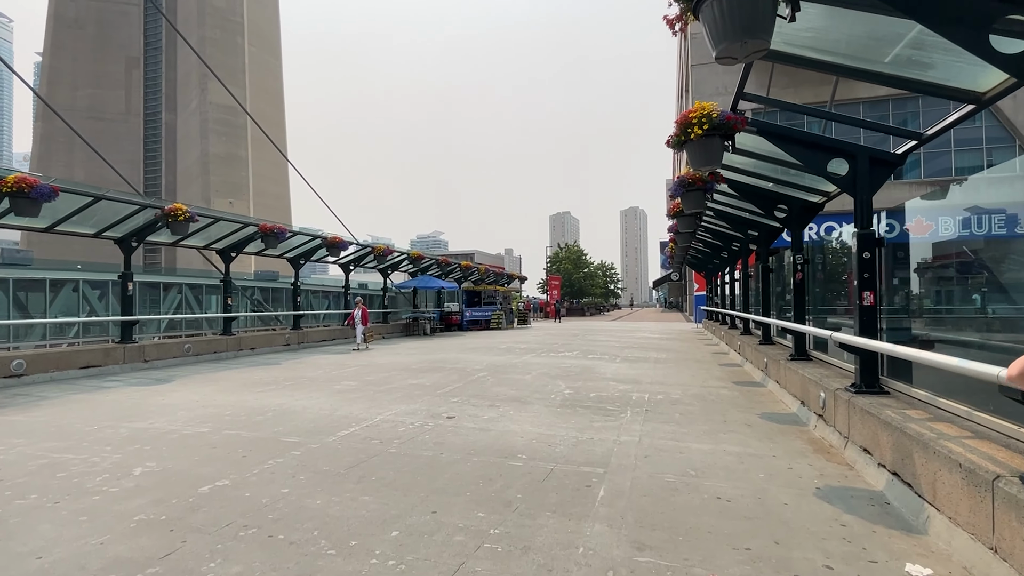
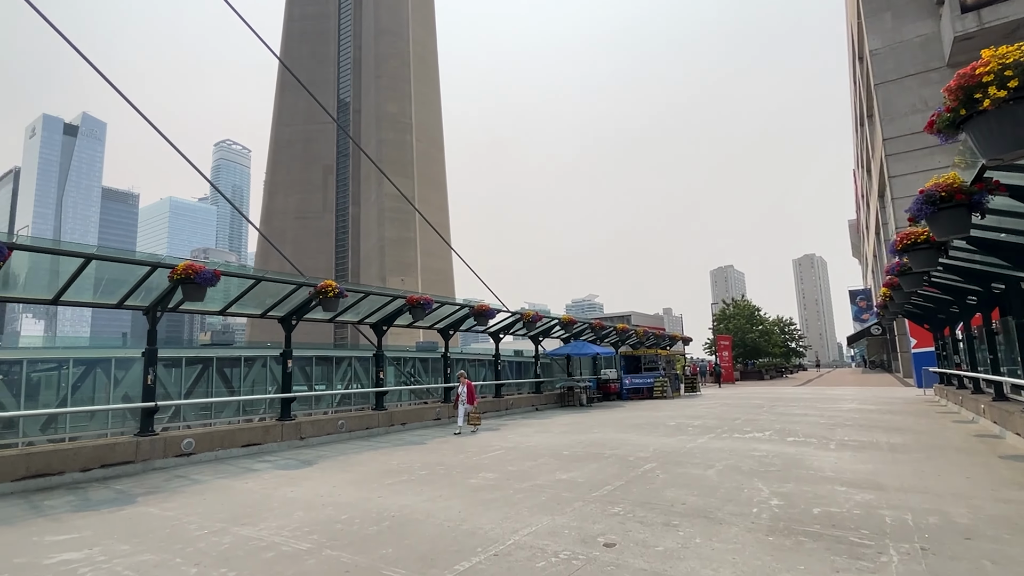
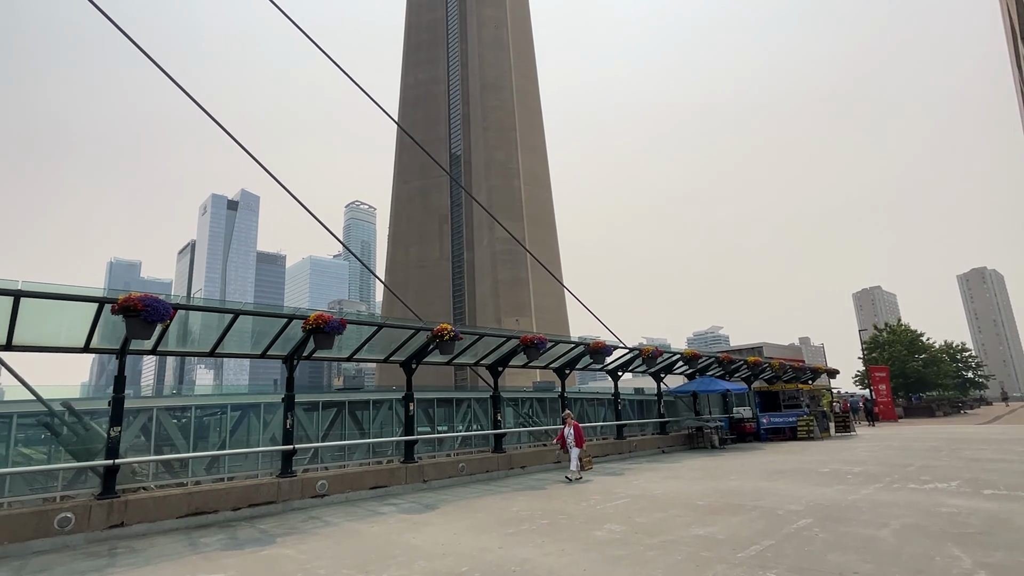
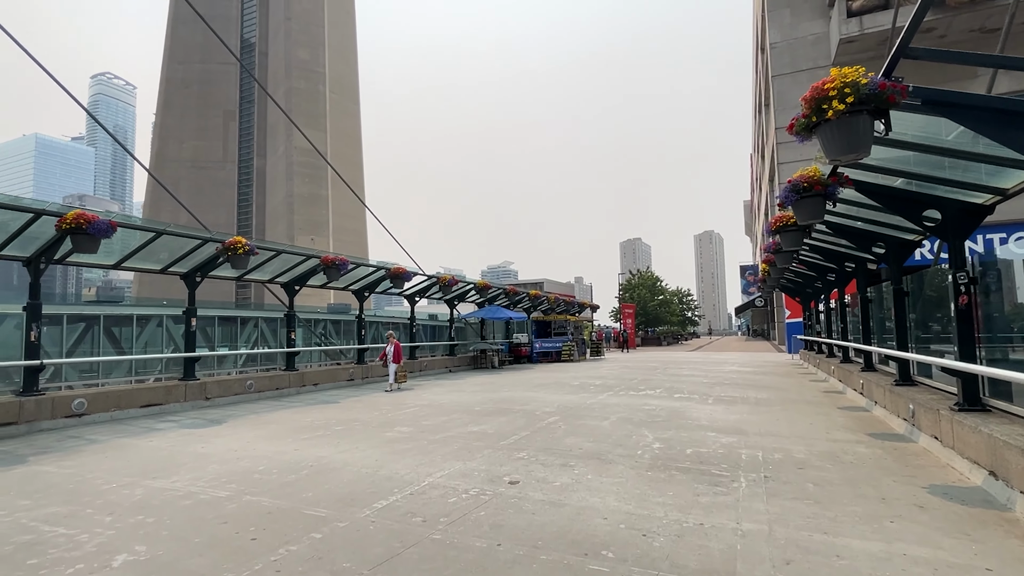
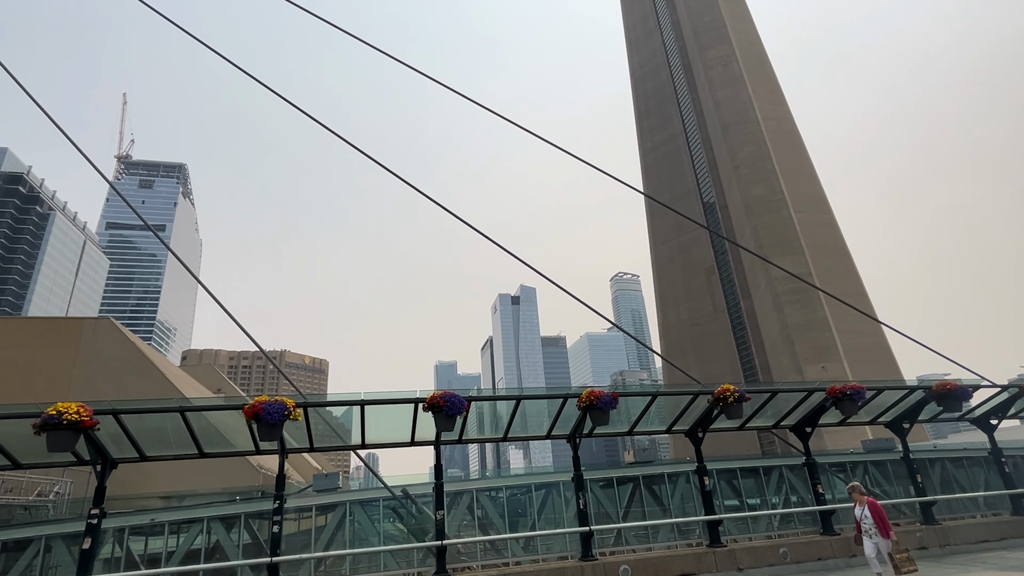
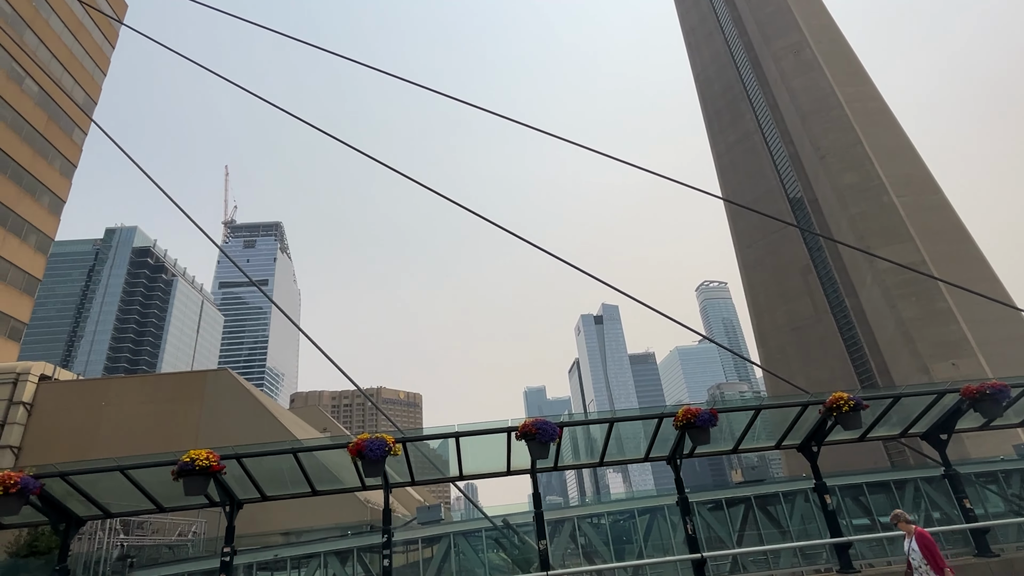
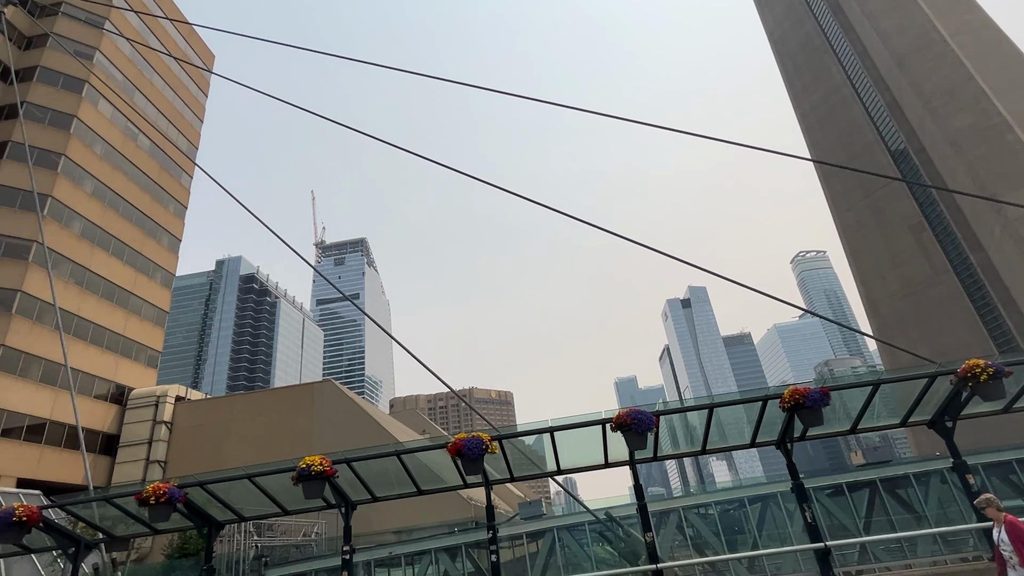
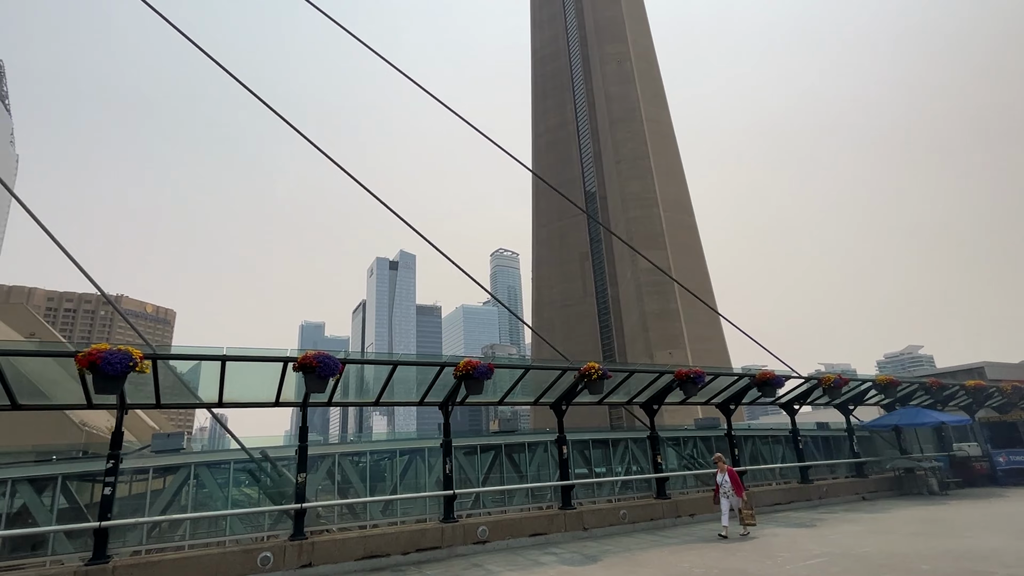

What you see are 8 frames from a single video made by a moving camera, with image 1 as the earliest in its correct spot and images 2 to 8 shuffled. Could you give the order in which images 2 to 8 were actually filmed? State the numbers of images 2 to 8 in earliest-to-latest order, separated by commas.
4, 2, 3, 8, 5, 6, 7
